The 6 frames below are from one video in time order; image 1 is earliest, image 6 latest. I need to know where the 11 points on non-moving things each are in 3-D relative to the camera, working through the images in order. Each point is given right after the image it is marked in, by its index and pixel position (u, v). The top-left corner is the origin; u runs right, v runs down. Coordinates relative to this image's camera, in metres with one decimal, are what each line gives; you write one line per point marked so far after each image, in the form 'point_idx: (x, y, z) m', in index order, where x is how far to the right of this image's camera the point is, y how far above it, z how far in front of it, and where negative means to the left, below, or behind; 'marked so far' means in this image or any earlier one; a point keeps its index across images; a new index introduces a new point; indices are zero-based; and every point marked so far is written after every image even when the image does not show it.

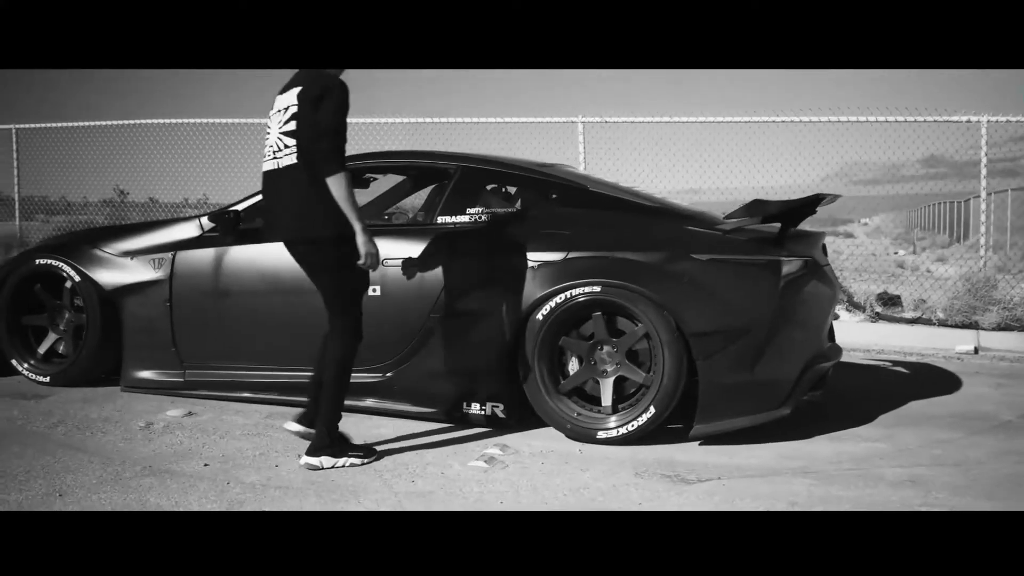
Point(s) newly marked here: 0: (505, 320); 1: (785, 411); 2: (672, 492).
0: (0.0, -0.2, +4.0) m
1: (+1.3, -0.6, +3.8) m
2: (+0.6, -0.8, +3.1) m
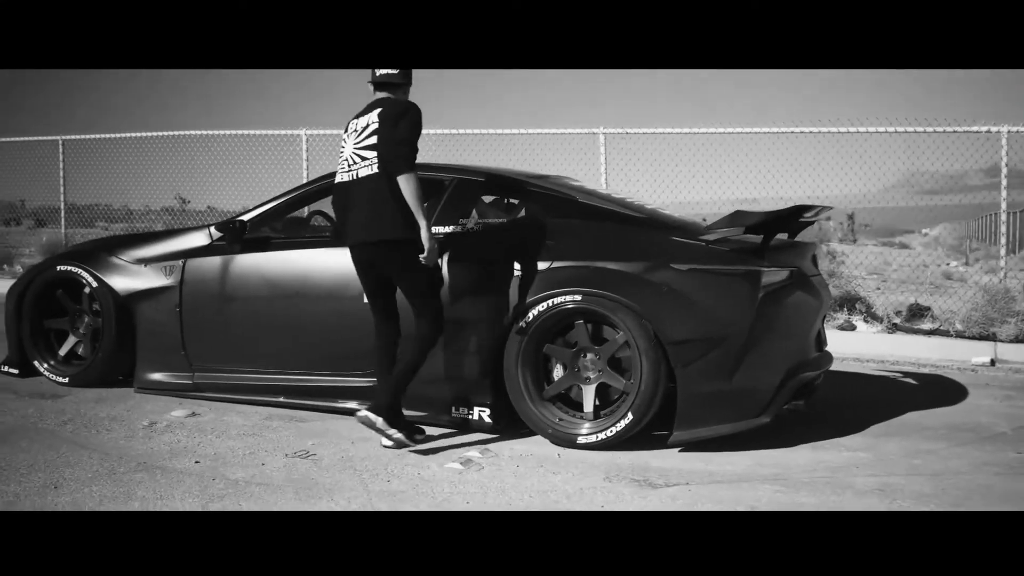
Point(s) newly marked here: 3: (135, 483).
0: (-0.1, -0.2, +4.1) m
1: (+1.2, -0.6, +3.8) m
2: (+0.5, -0.8, +3.1) m
3: (-1.5, -0.8, +3.2) m
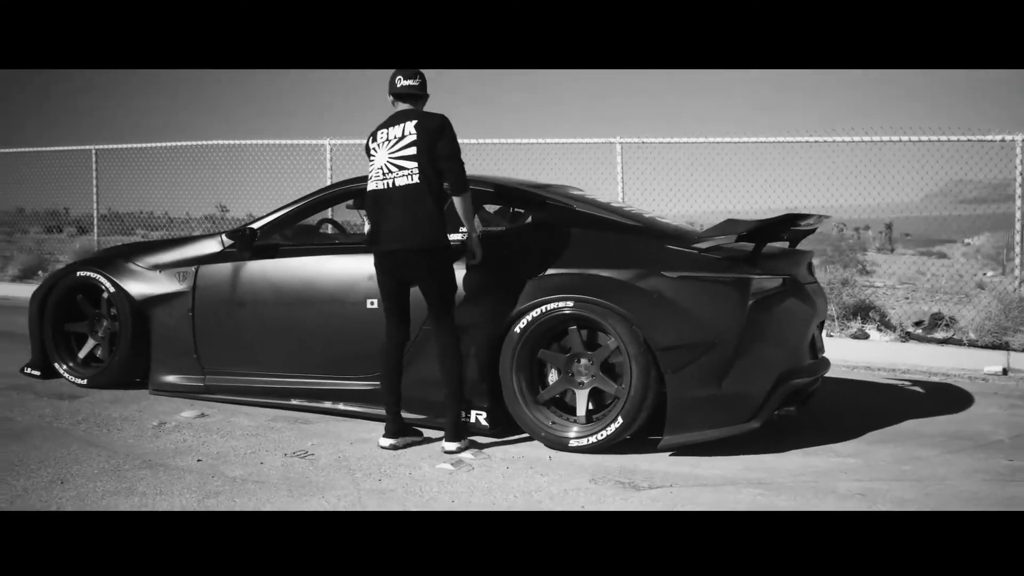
0: (-0.1, -0.2, +4.2) m
1: (+1.2, -0.7, +3.9) m
2: (+0.4, -0.8, +3.2) m
3: (-1.6, -0.8, +3.3) m
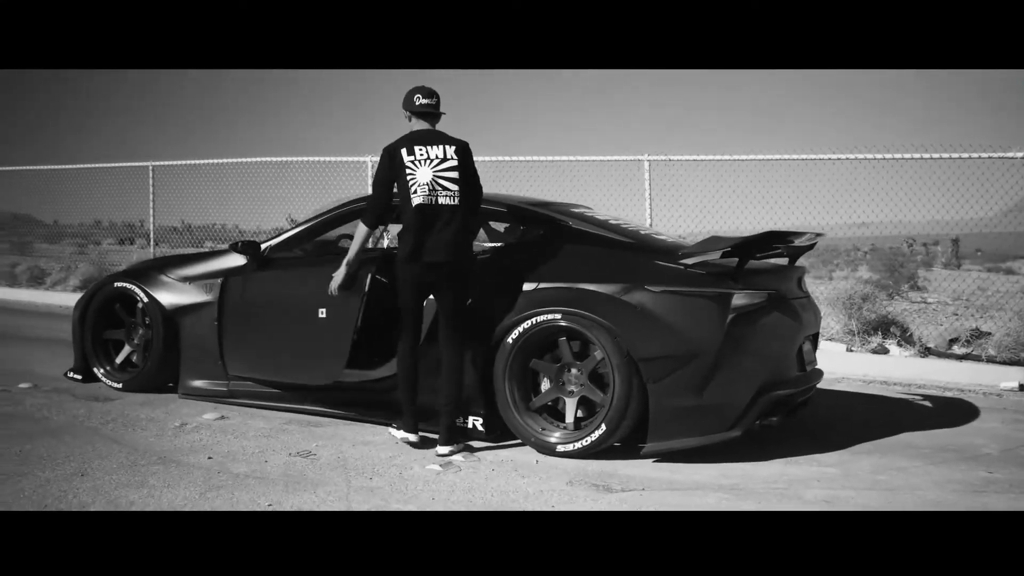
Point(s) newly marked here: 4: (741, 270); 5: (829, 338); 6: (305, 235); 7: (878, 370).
0: (-0.2, -0.3, +4.4) m
1: (+1.1, -0.7, +4.0) m
2: (+0.3, -0.9, +3.4) m
3: (-1.6, -0.8, +3.6) m
4: (+1.2, +0.1, +4.2) m
5: (+3.3, -0.5, +8.3) m
6: (-1.4, +0.4, +5.4) m
7: (+3.4, -0.8, +7.5) m
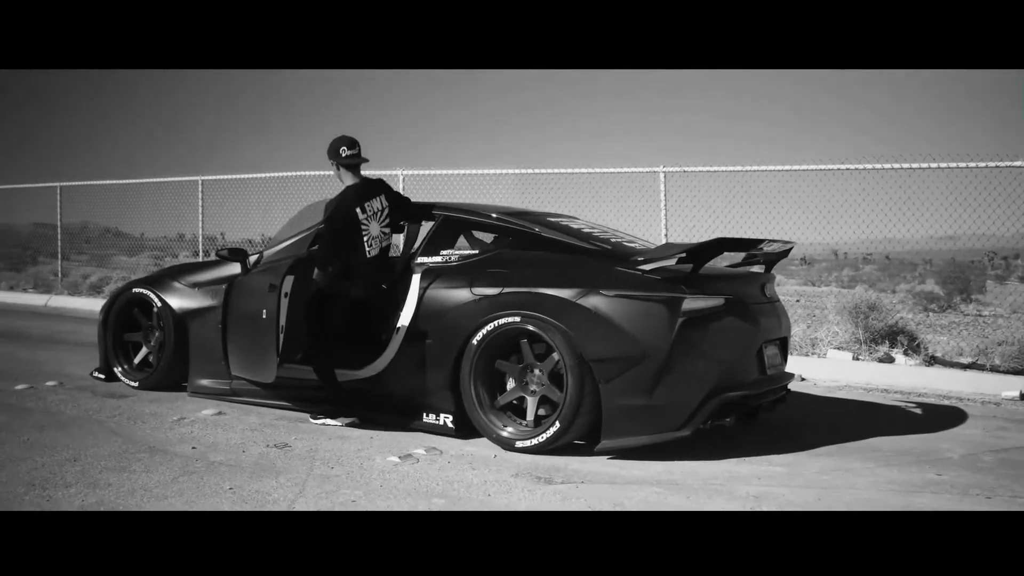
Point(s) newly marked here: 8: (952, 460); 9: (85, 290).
0: (-0.3, -0.3, +4.7) m
1: (+0.9, -0.8, +4.2) m
2: (+0.1, -0.9, +3.6) m
3: (-1.9, -0.9, +4.0) m
4: (+1.0, +0.1, +4.4) m
5: (+3.4, -0.6, +8.4) m
6: (-1.5, +0.3, +5.7) m
7: (+3.4, -0.8, +7.5) m
8: (+2.4, -0.9, +4.4) m
9: (-9.1, 0.0, +17.1) m
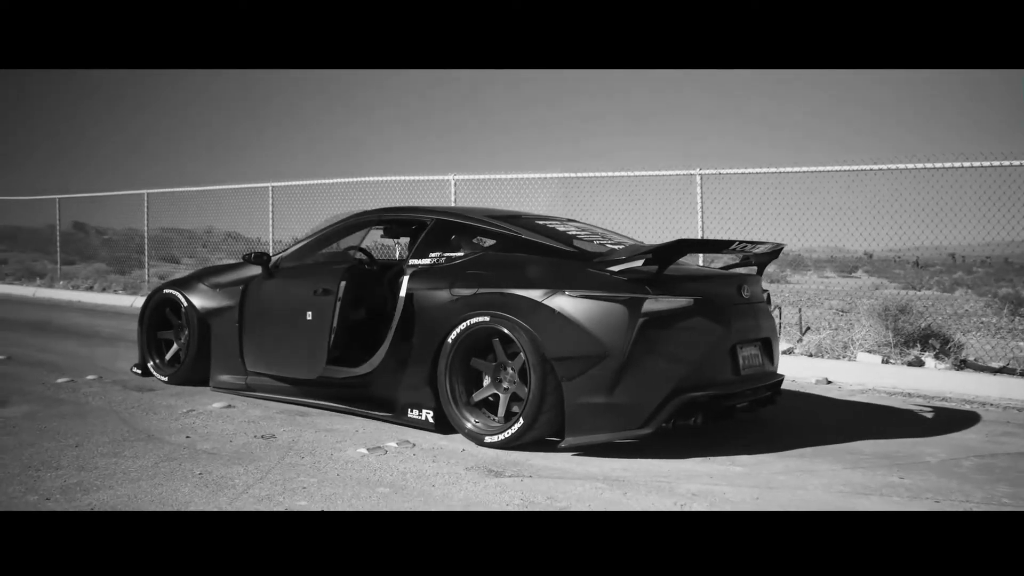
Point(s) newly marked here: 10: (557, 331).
0: (-0.5, -0.3, +4.9) m
1: (+0.7, -0.8, +4.3) m
2: (-0.2, -0.9, +3.8) m
3: (-2.1, -0.9, +4.4) m
4: (+0.8, +0.1, +4.4) m
5: (+3.6, -0.6, +8.1) m
6: (-1.5, +0.3, +6.1) m
7: (+3.6, -0.9, +7.3) m
8: (+2.3, -1.0, +4.3) m
9: (-8.0, -0.1, +18.1) m
10: (+0.3, -0.2, +4.4) m
